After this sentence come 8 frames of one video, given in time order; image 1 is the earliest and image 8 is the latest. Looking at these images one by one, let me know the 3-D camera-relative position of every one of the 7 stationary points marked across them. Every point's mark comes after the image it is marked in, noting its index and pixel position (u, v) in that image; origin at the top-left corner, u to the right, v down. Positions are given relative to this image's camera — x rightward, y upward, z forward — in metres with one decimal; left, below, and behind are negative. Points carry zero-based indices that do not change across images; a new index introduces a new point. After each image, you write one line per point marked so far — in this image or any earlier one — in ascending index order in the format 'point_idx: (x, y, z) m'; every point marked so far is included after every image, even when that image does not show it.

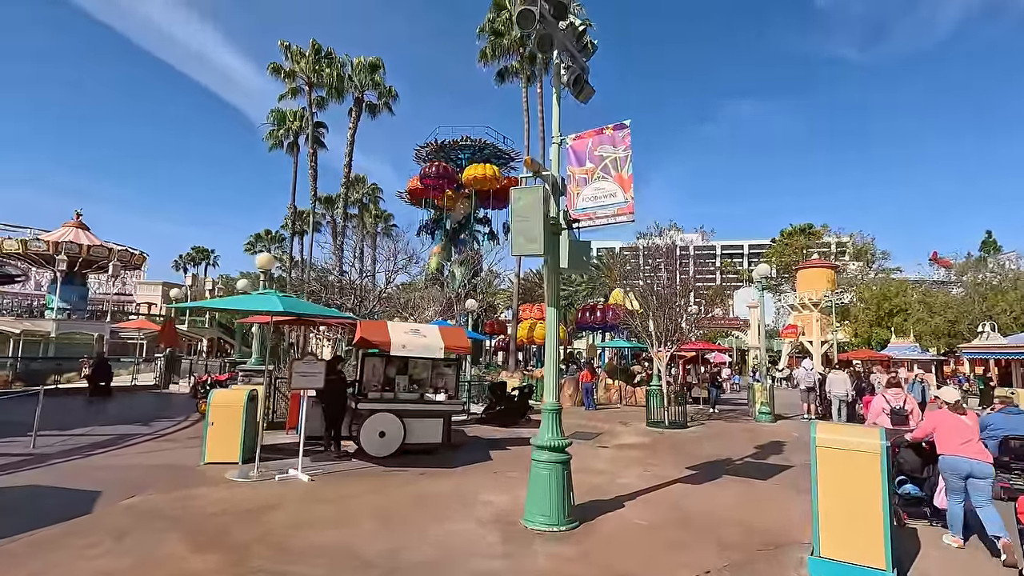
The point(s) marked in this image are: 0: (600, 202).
0: (+1.0, +1.0, +6.3) m
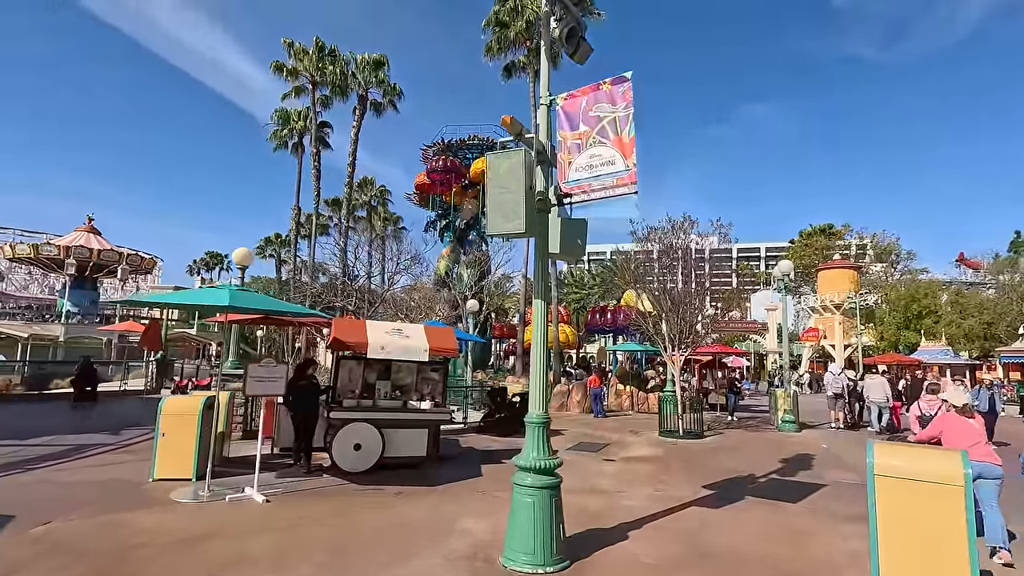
0: (+0.8, +1.2, +5.3) m
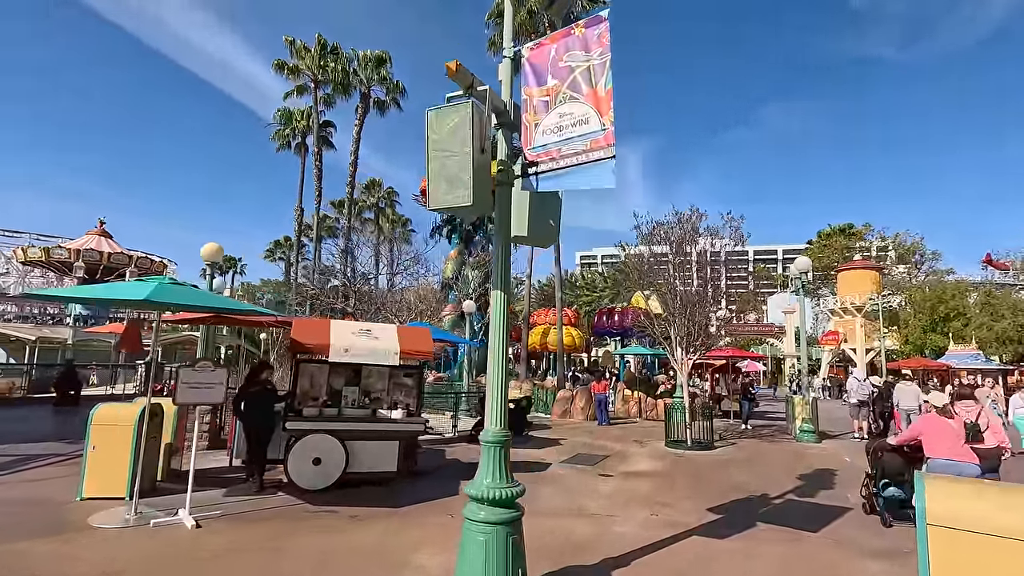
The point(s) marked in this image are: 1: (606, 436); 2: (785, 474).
0: (+0.4, +1.3, +4.3) m
1: (+2.6, -4.1, +14.6) m
2: (+5.2, -3.5, +10.0) m
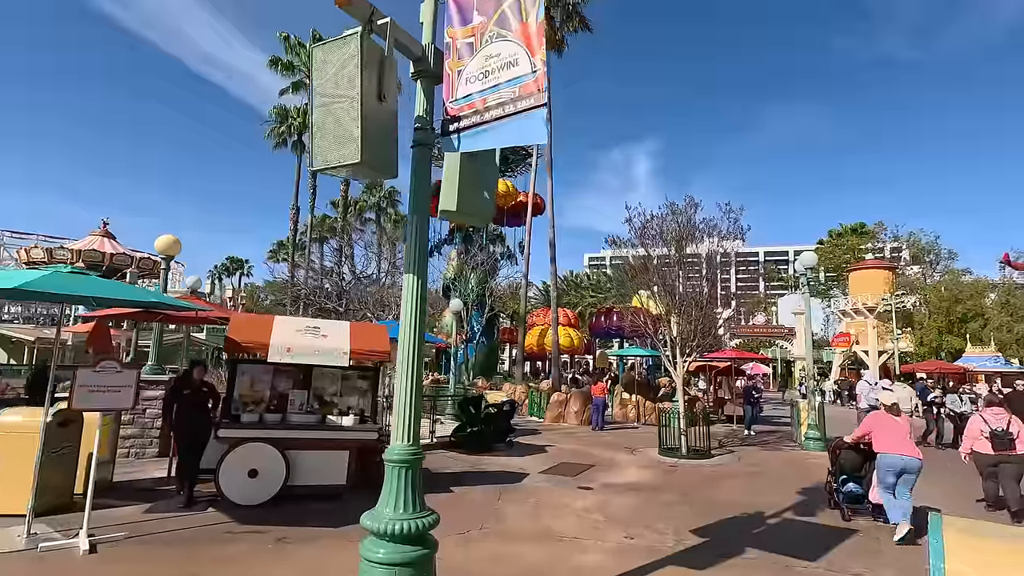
0: (-0.1, +1.4, +3.5) m
1: (+2.2, -4.0, +13.8) m
2: (+4.7, -3.4, +9.1) m
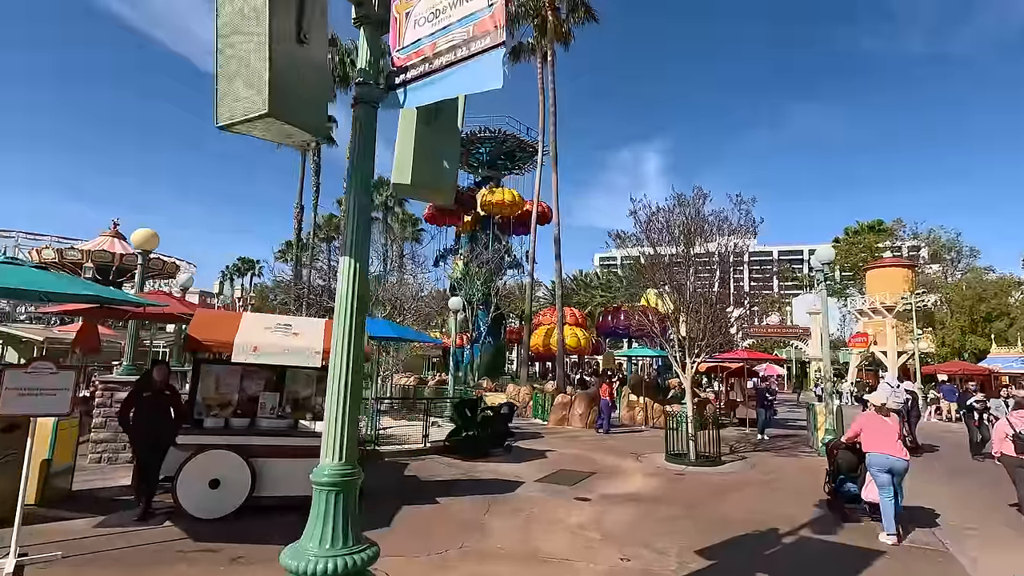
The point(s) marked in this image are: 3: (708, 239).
0: (-0.4, +1.5, +2.9) m
1: (+2.2, -3.9, +13.1) m
2: (+4.6, -3.4, +8.4) m
3: (+5.5, +1.3, +14.6) m
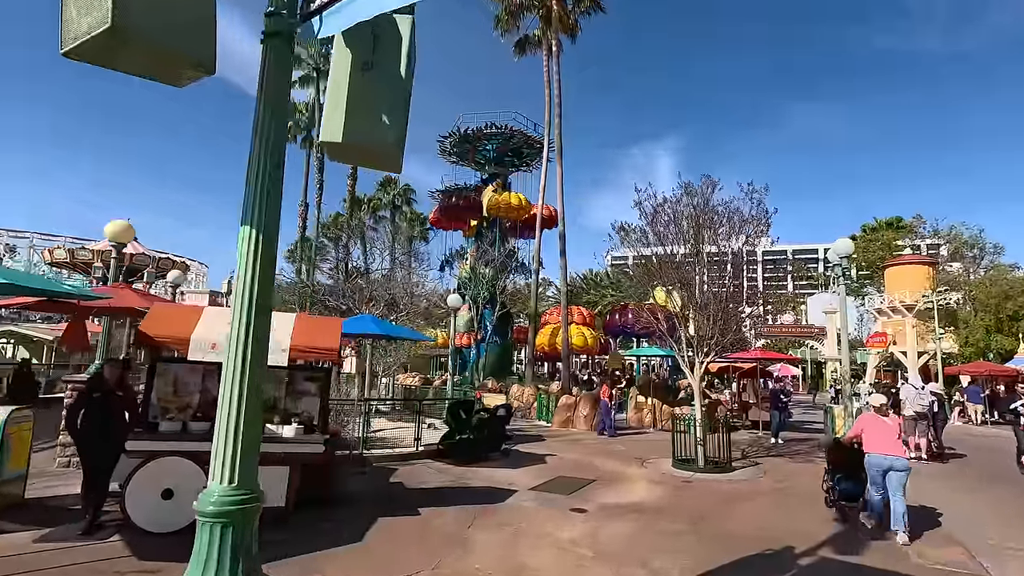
0: (-0.6, +1.5, +2.3) m
1: (+2.2, -3.8, +12.4) m
2: (+4.4, -3.3, +7.7) m
3: (+5.5, +1.4, +13.9) m
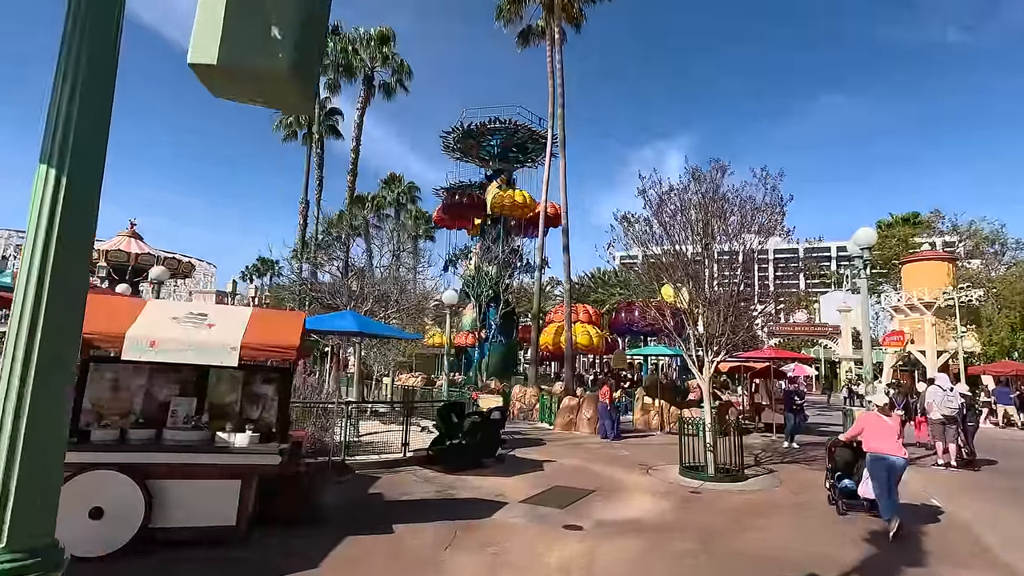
0: (-0.9, +1.7, +1.5) m
1: (+2.1, -3.7, +11.6) m
2: (+4.3, -3.1, +6.9) m
3: (+5.4, +1.5, +13.1) m
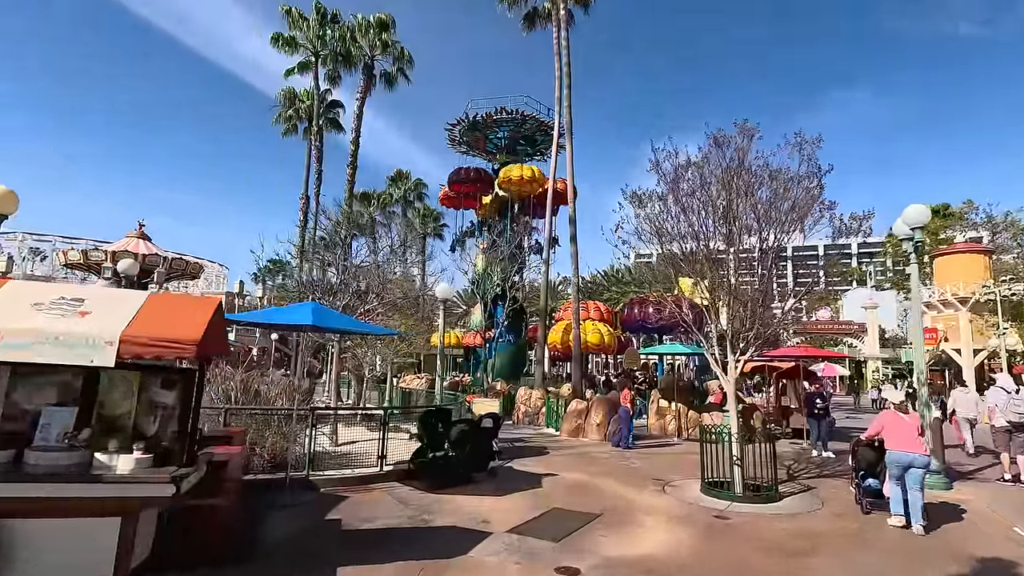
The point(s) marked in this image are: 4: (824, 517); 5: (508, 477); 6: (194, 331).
0: (-1.3, +1.9, +0.2) m
1: (+2.1, -3.5, +10.2) m
2: (+4.1, -2.9, +5.4) m
3: (+5.4, +1.7, +11.5) m
4: (+4.4, -3.2, +7.5) m
5: (0.0, -3.3, +9.2) m
6: (-2.5, -0.3, +4.2) m
